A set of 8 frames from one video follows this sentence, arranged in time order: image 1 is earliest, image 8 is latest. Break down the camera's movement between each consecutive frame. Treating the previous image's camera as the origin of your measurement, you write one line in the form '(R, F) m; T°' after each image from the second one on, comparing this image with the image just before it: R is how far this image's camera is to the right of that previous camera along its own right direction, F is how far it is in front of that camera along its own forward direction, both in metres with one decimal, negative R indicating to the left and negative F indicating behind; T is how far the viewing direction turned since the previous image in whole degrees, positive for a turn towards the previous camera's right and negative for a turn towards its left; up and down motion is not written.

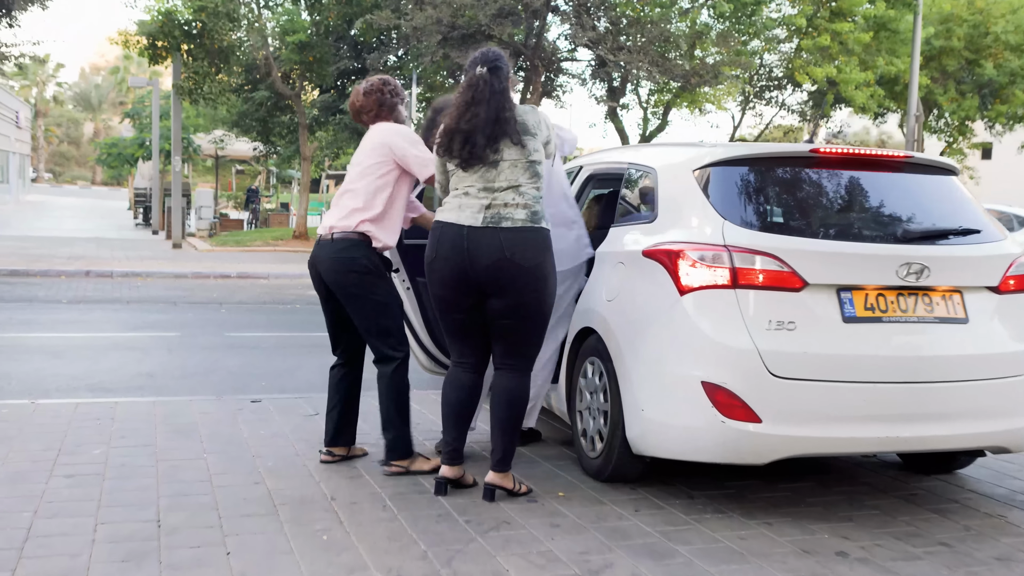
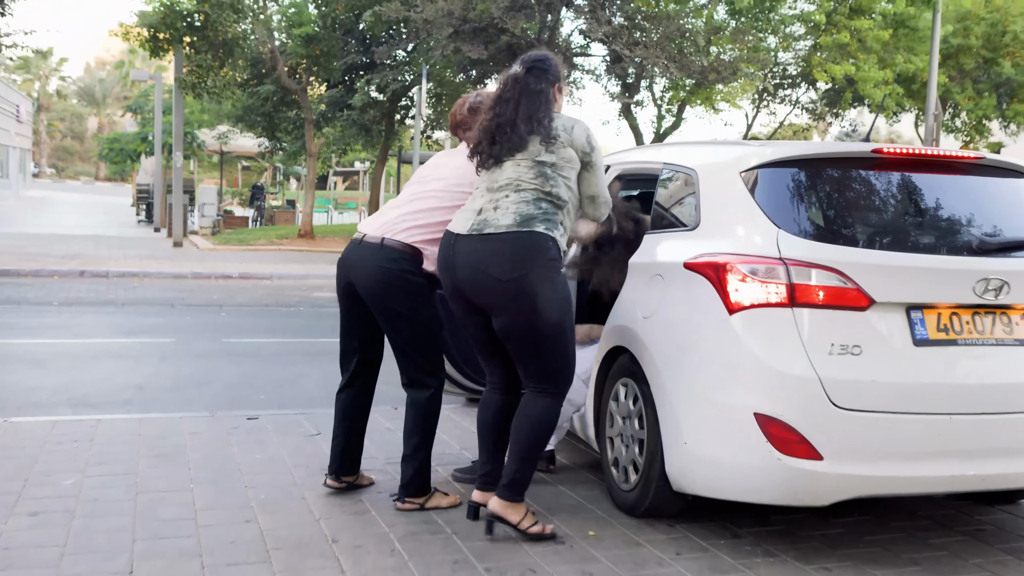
(-0.1, +0.5) m; 0°
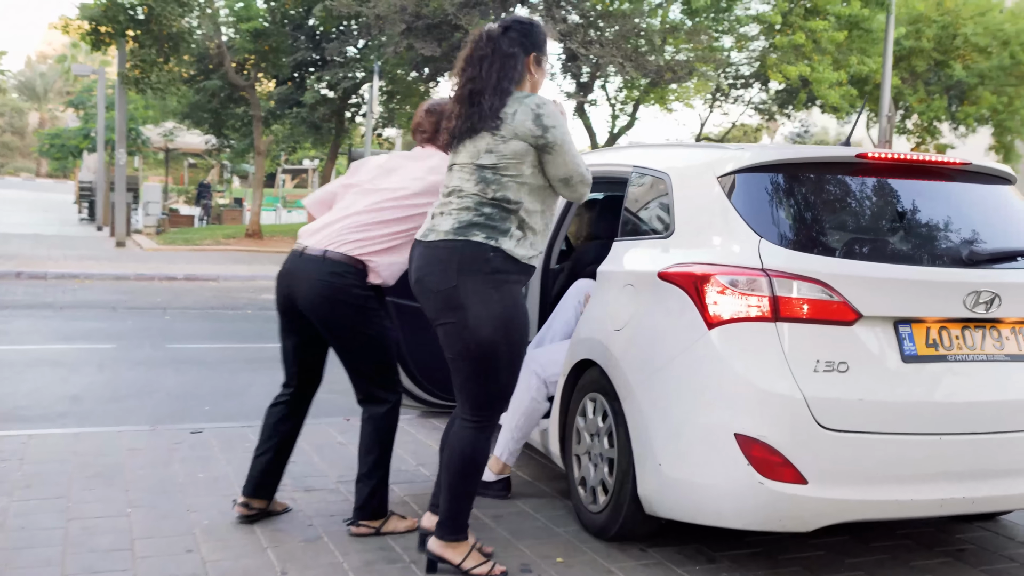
(0.0, +0.2) m; +3°
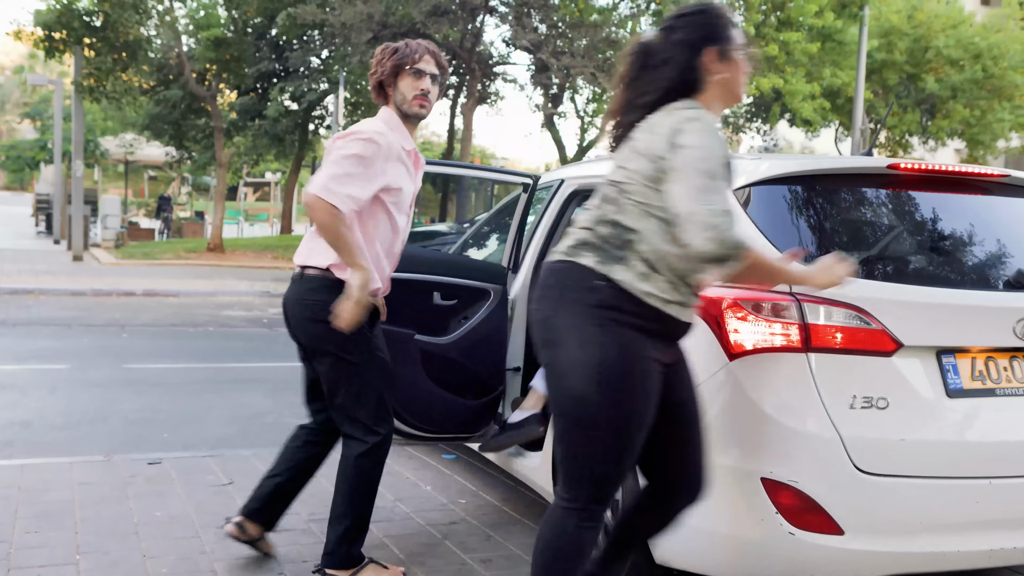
(-0.1, +0.3) m; +2°
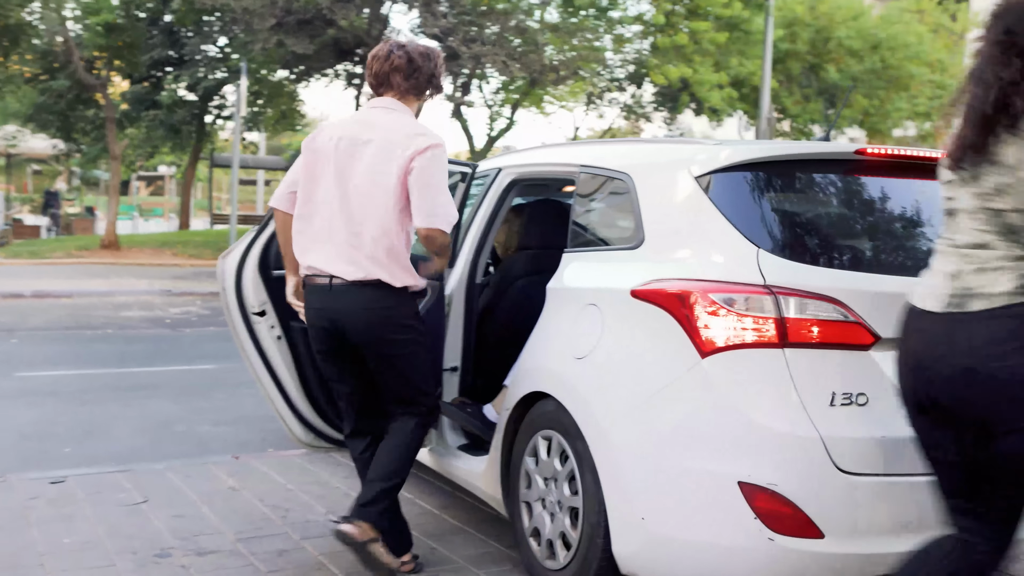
(-0.1, +0.3) m; +5°
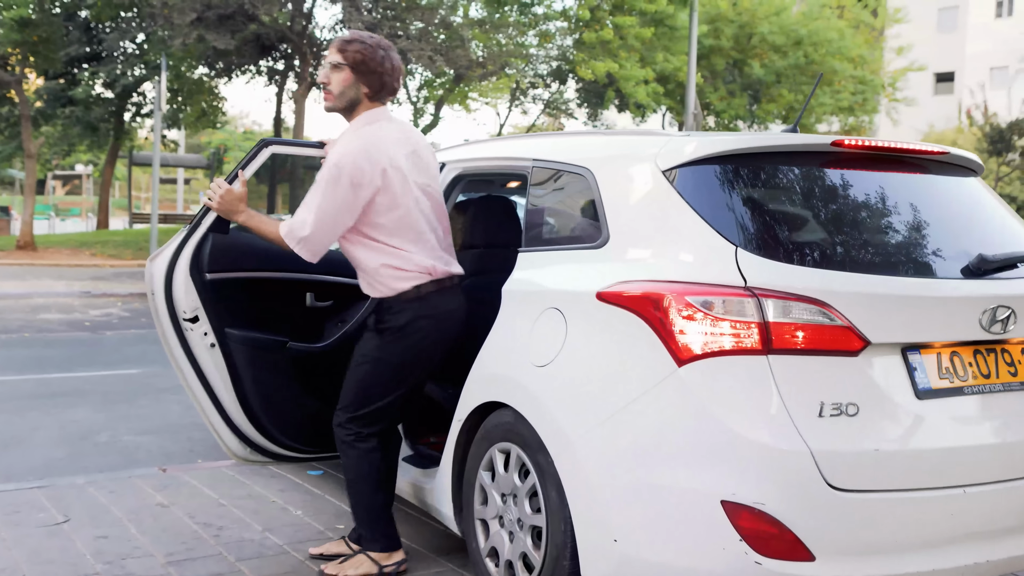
(-0.1, +0.2) m; +4°
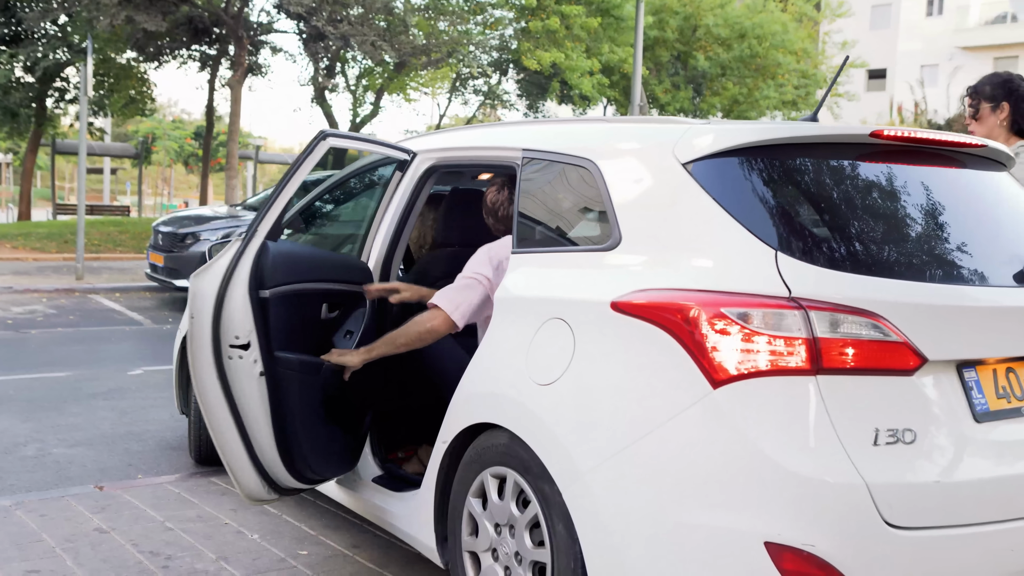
(-0.1, +0.3) m; +3°
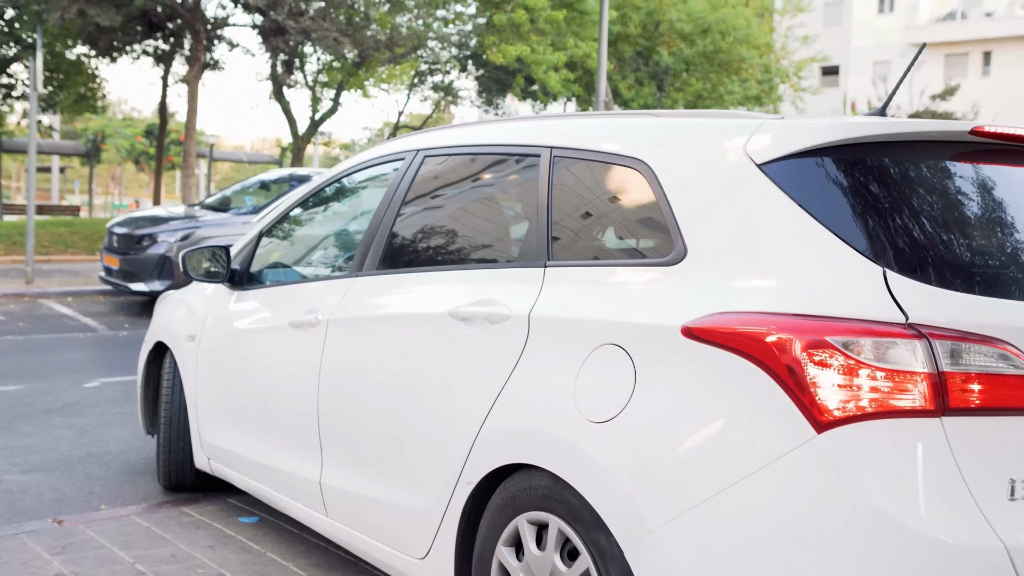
(-0.2, +0.4) m; +2°
